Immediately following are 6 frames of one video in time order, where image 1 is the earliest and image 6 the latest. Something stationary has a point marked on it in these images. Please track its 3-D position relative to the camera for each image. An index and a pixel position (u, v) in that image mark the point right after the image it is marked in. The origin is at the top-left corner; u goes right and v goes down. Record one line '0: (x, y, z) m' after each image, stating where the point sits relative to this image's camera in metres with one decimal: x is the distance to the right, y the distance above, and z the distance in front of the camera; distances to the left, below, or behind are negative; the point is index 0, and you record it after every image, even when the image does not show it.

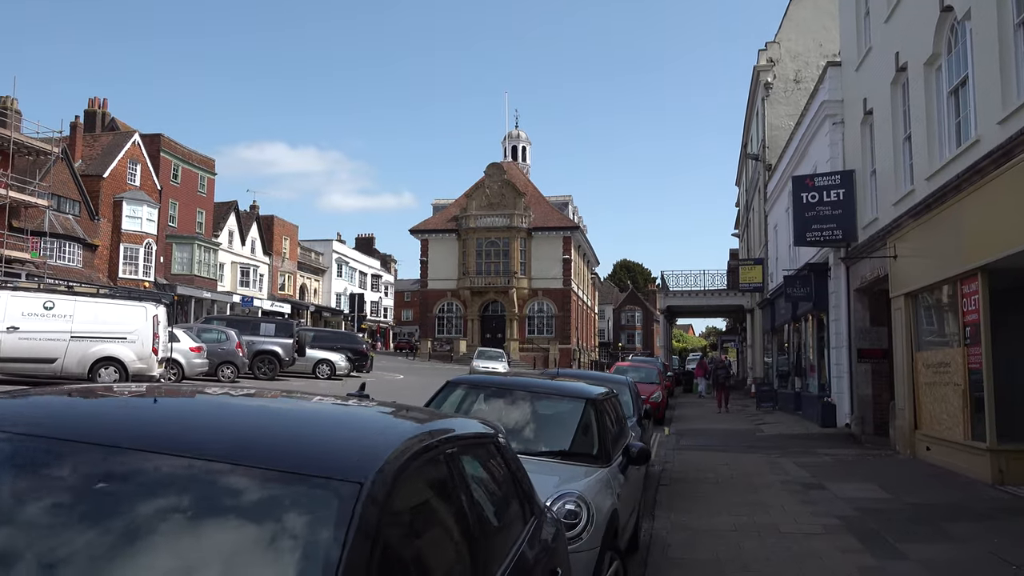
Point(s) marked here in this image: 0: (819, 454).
0: (+5.0, -2.7, +14.0) m
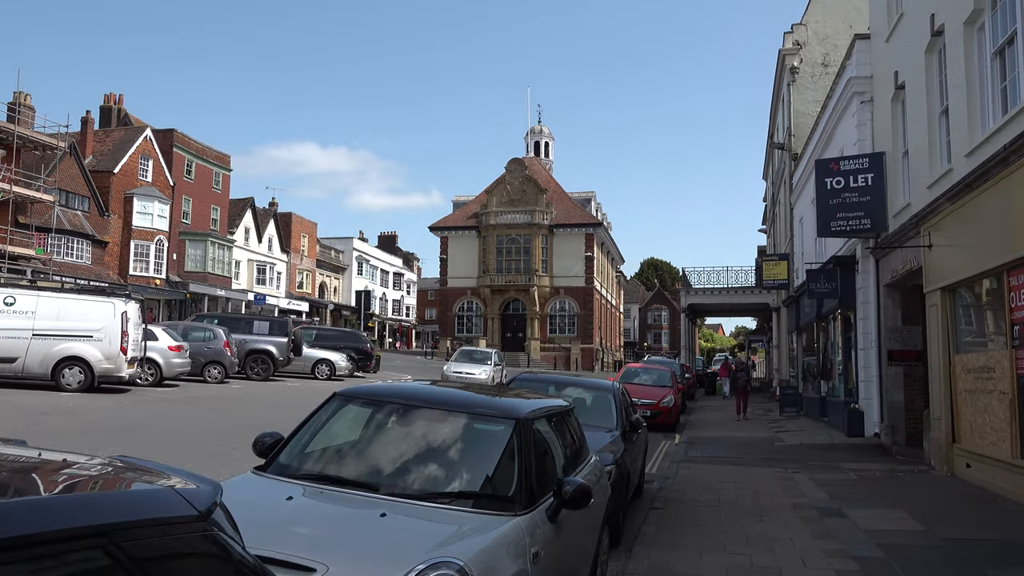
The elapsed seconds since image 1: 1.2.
0: (+4.8, -2.6, +12.4) m
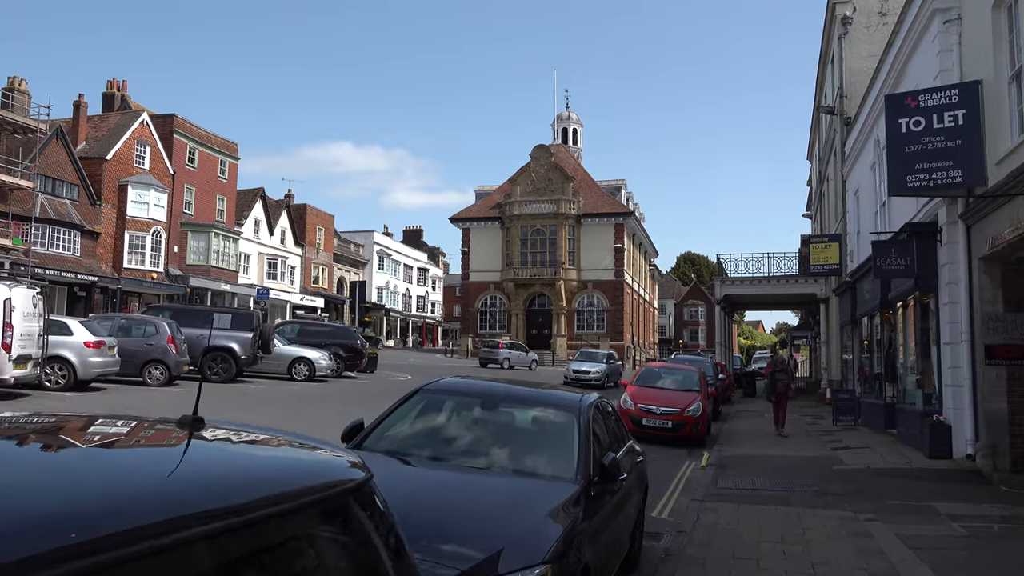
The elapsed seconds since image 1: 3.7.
0: (+4.3, -2.3, +8.6) m
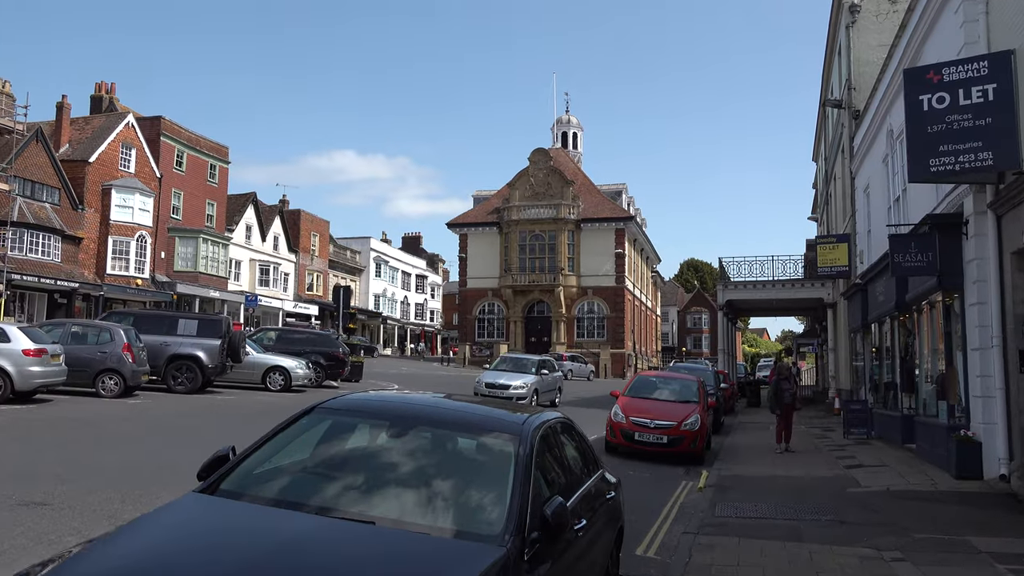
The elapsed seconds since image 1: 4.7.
0: (+3.9, -2.2, +7.2) m
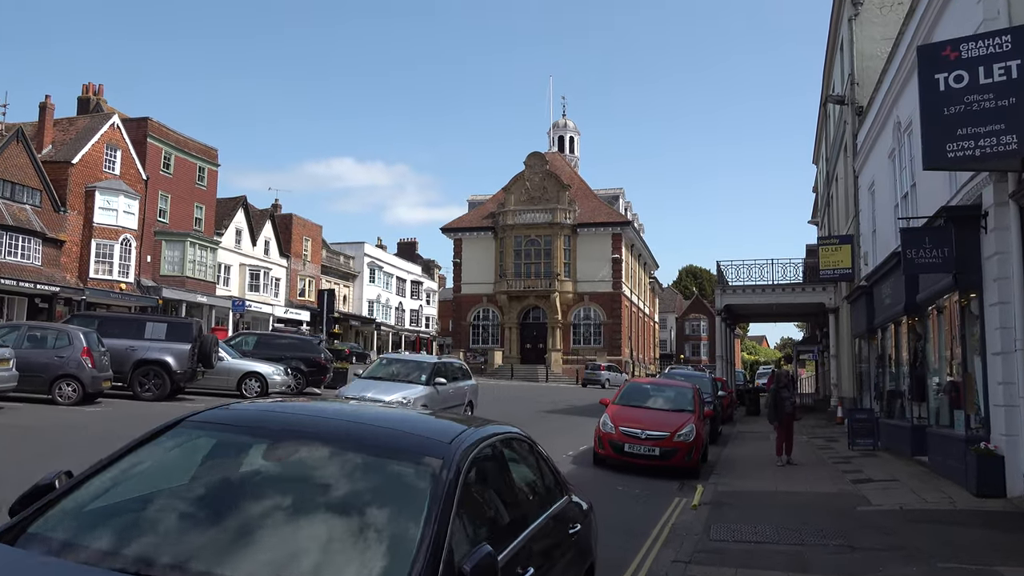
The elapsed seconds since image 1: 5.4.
0: (+3.6, -2.2, +6.2) m
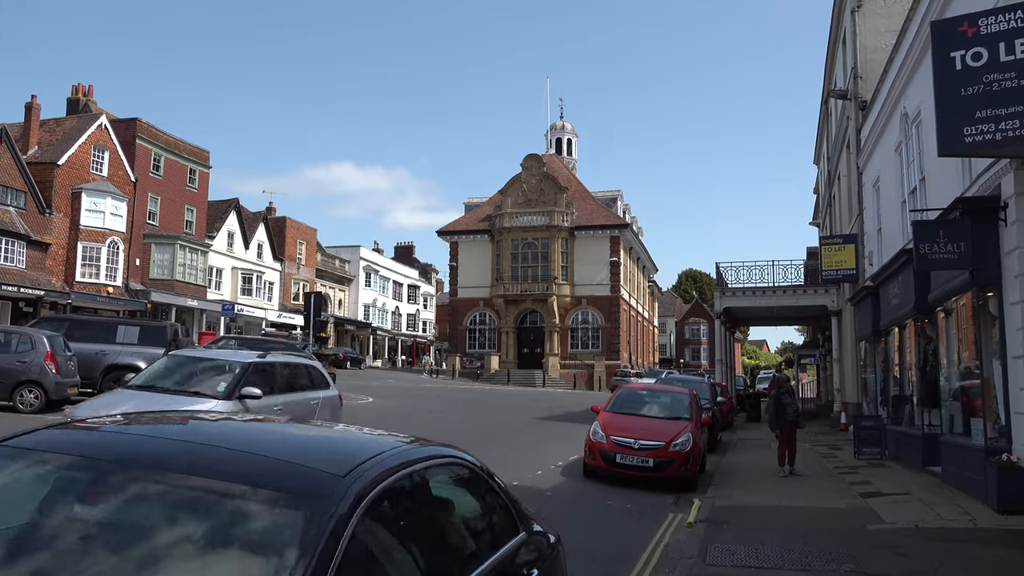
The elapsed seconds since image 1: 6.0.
0: (+3.4, -2.1, +5.4) m
